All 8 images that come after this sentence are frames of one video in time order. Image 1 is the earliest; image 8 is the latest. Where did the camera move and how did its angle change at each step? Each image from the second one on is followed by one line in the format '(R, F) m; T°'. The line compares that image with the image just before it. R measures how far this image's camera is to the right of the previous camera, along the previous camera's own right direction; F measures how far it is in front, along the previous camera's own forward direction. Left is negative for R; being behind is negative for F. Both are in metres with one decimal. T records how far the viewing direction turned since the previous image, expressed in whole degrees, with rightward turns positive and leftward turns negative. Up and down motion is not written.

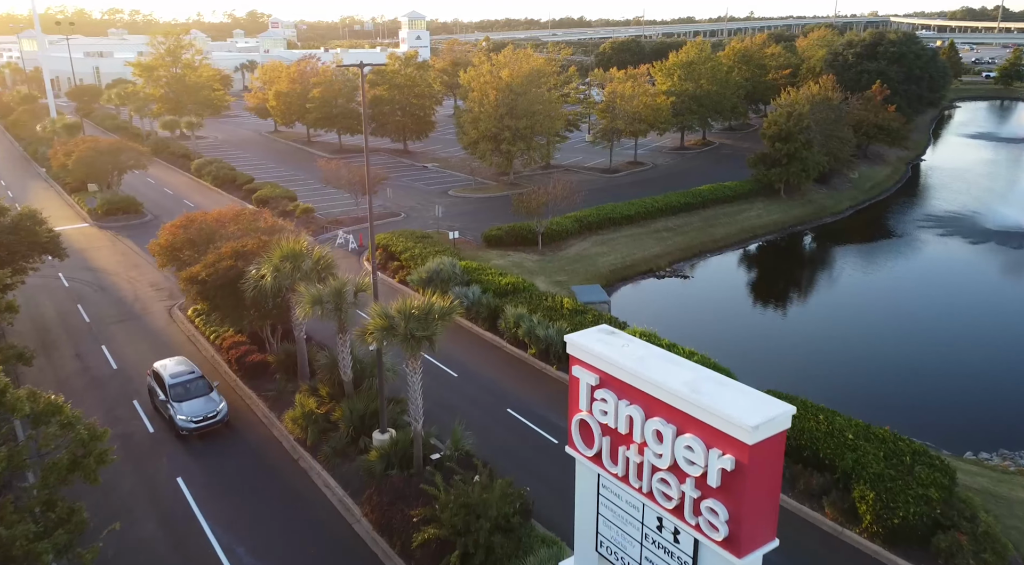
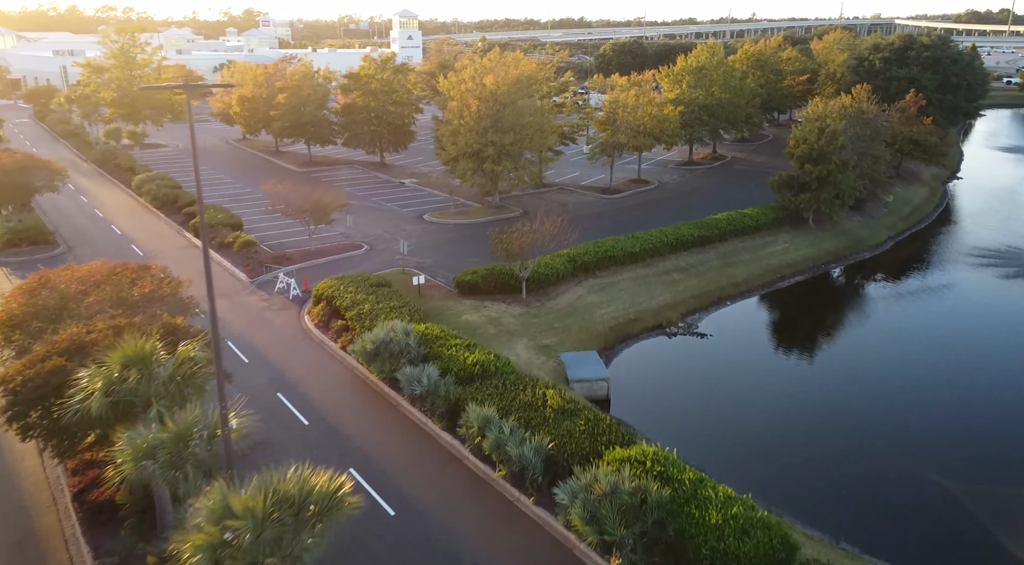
(+0.7, +5.6) m; 0°
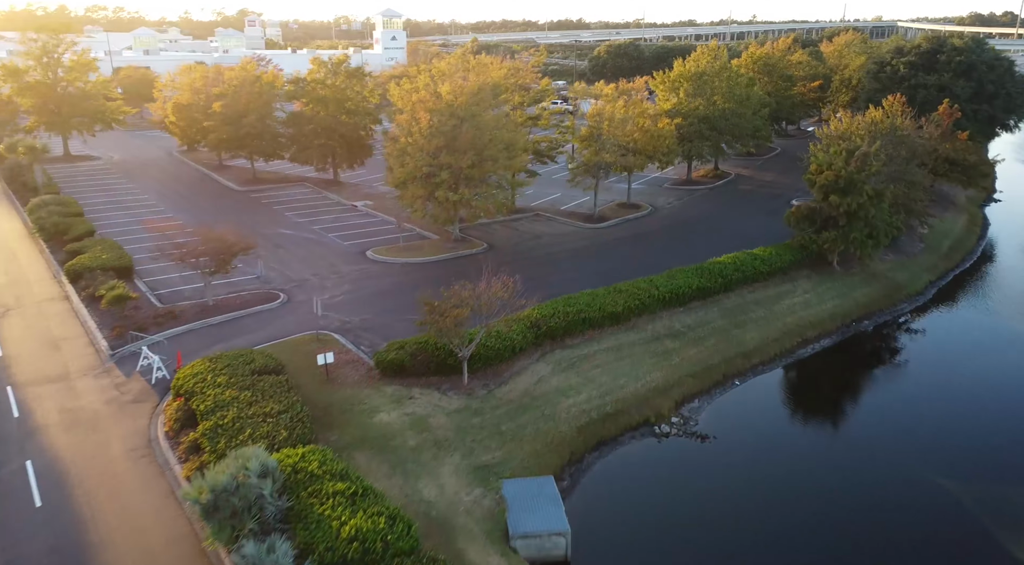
(+1.5, +6.2) m; 0°
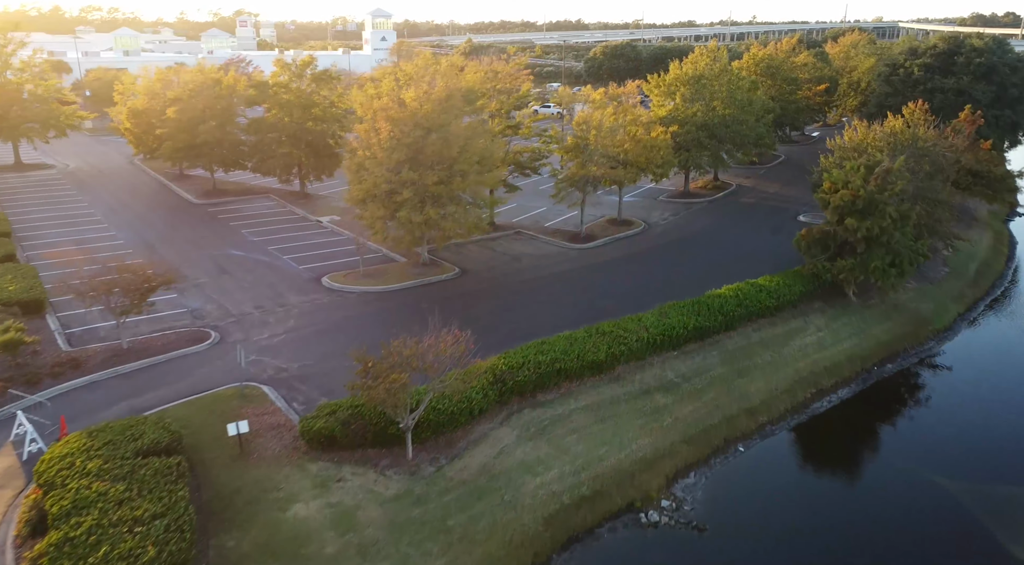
(+0.9, +3.4) m; 0°
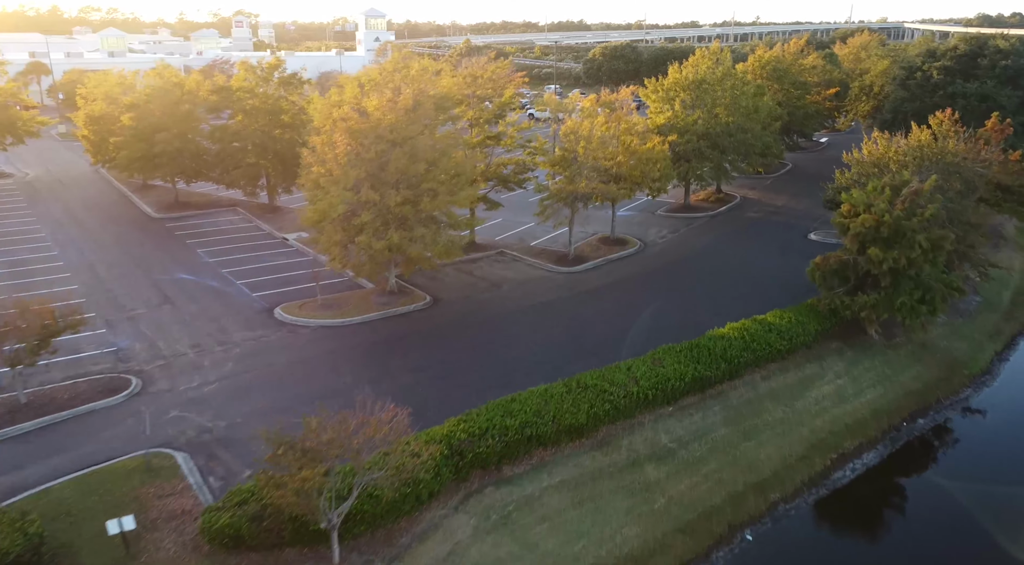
(+0.8, +3.0) m; 0°
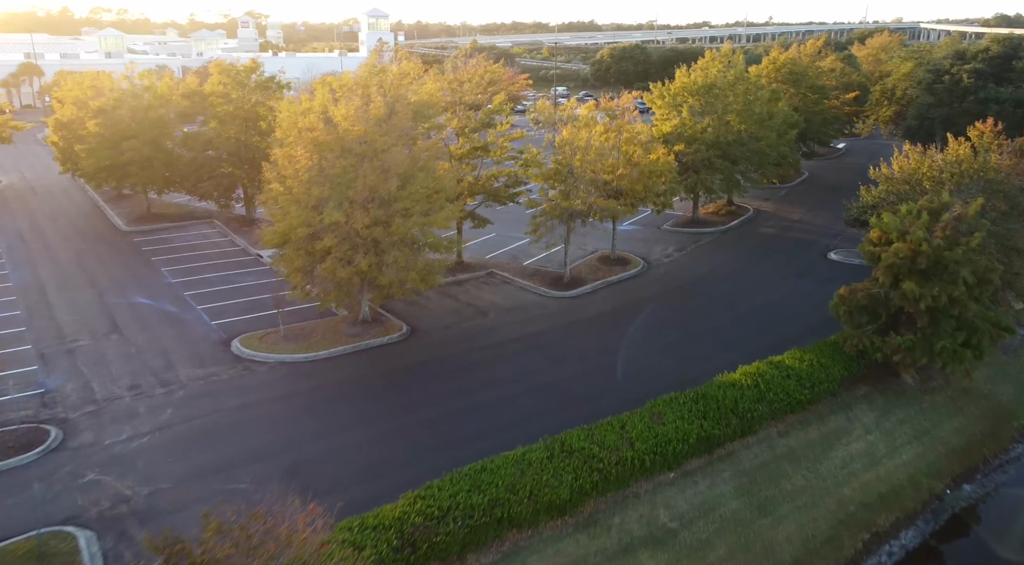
(+0.7, +2.6) m; -1°
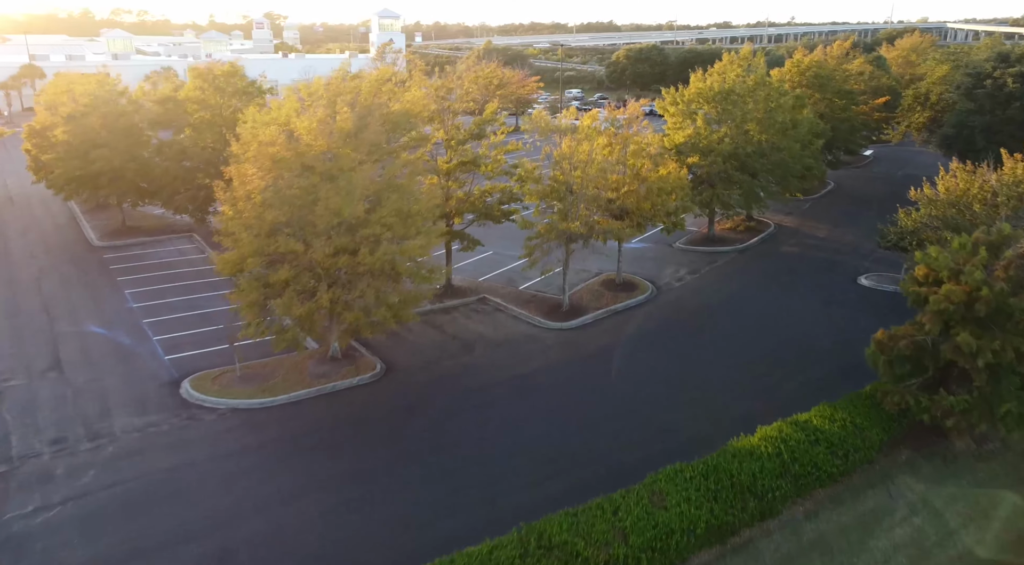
(+0.8, +2.6) m; -1°
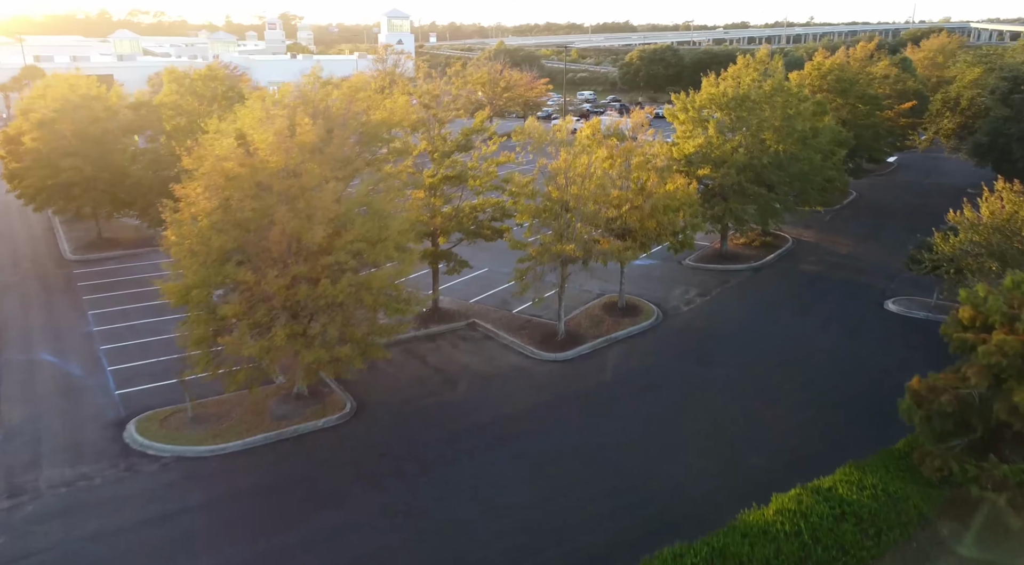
(+0.7, +2.1) m; -1°
